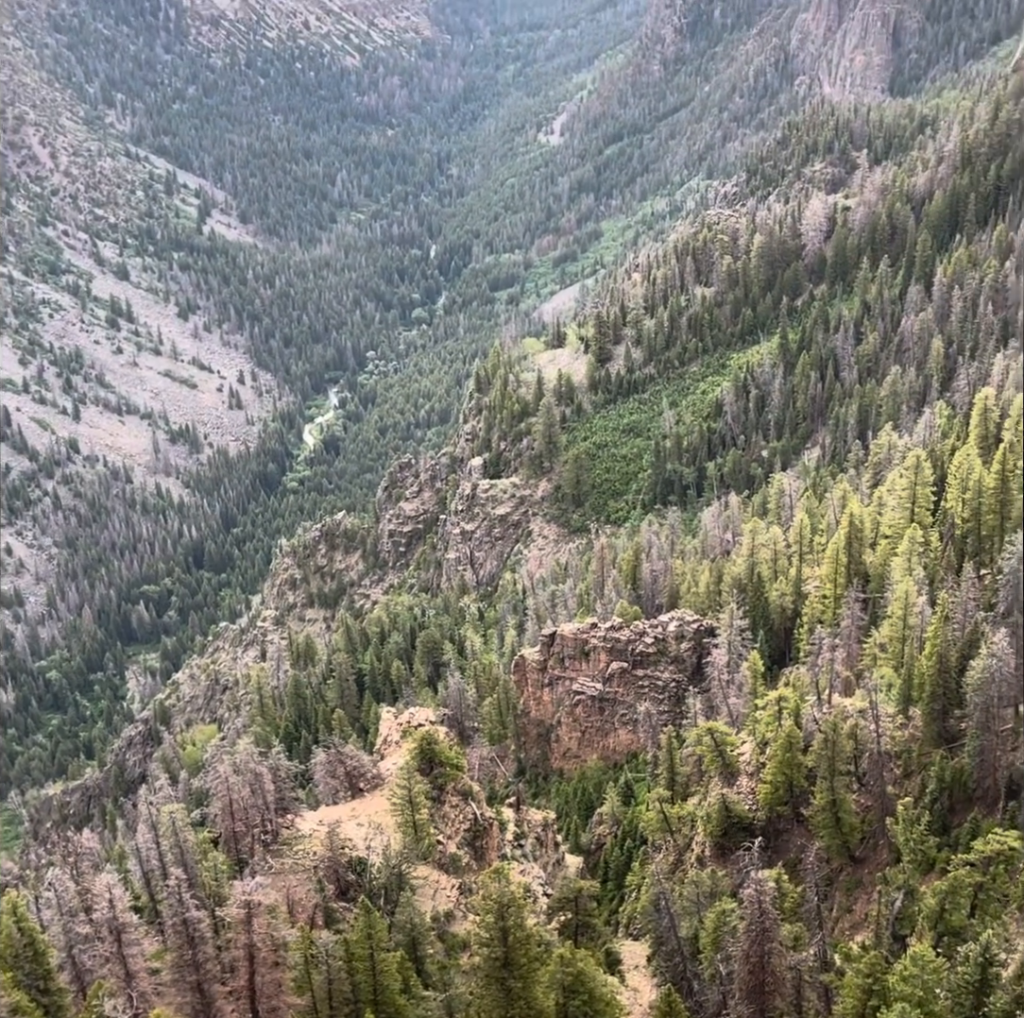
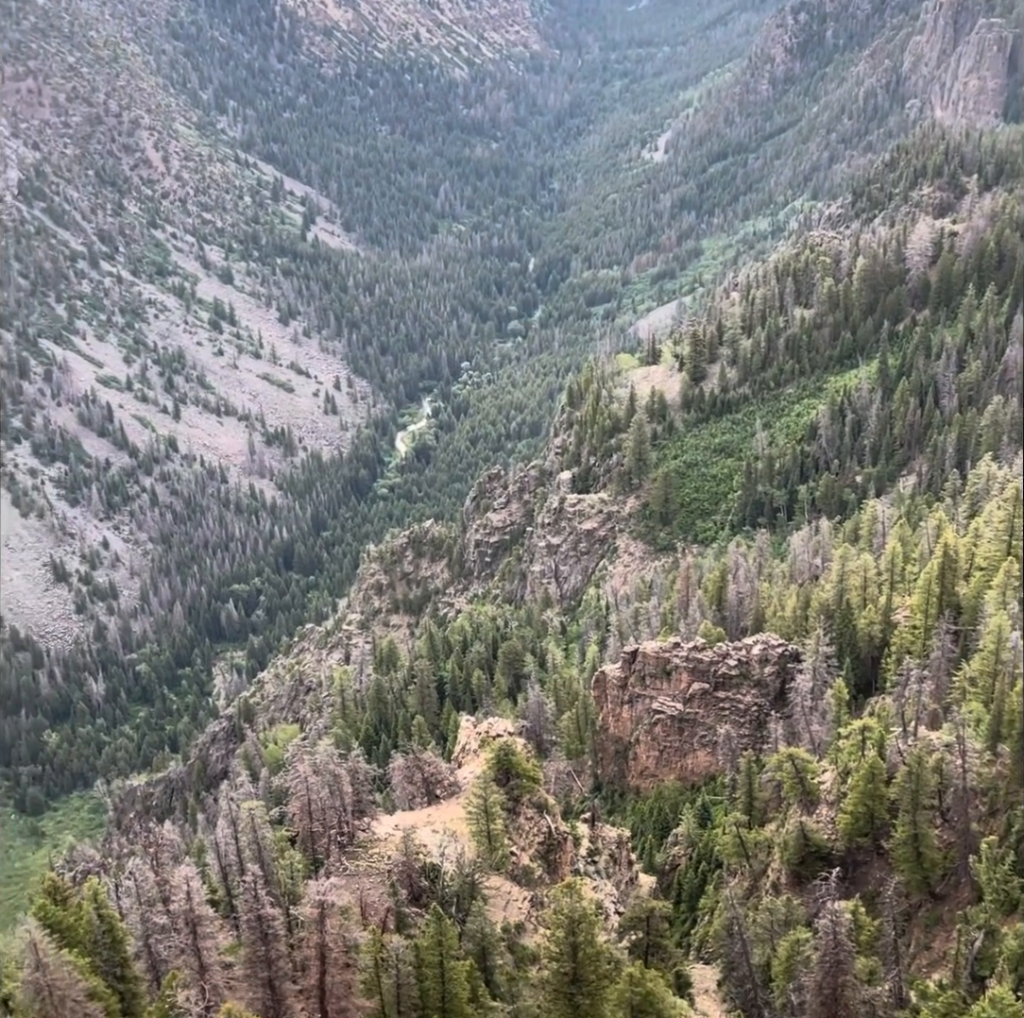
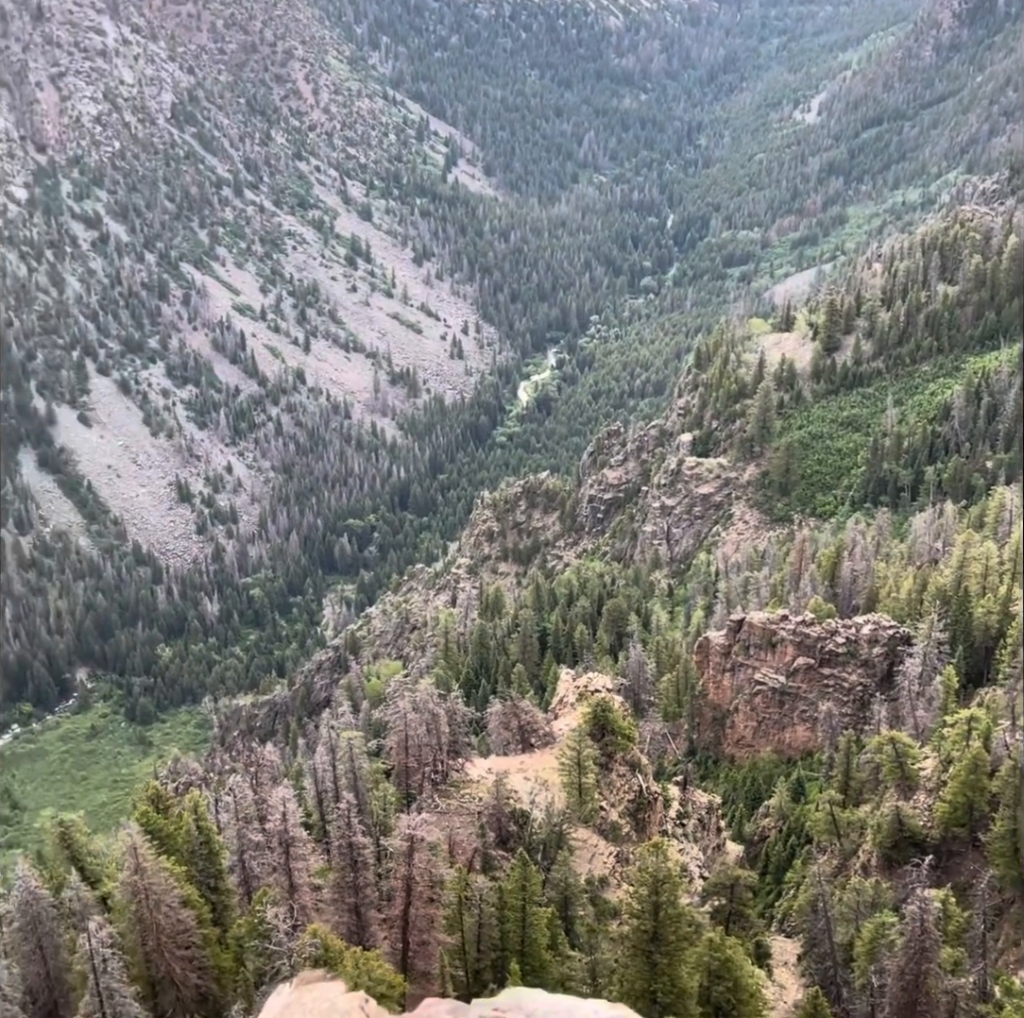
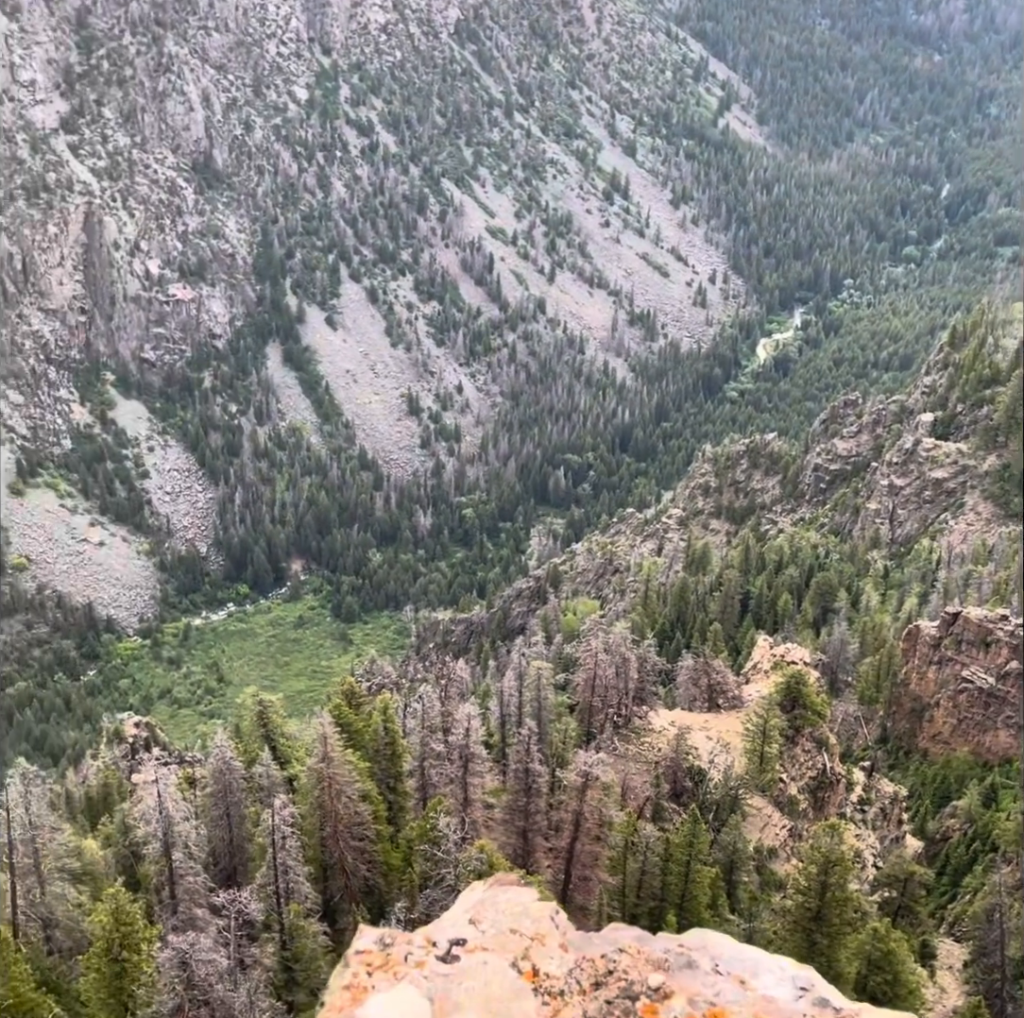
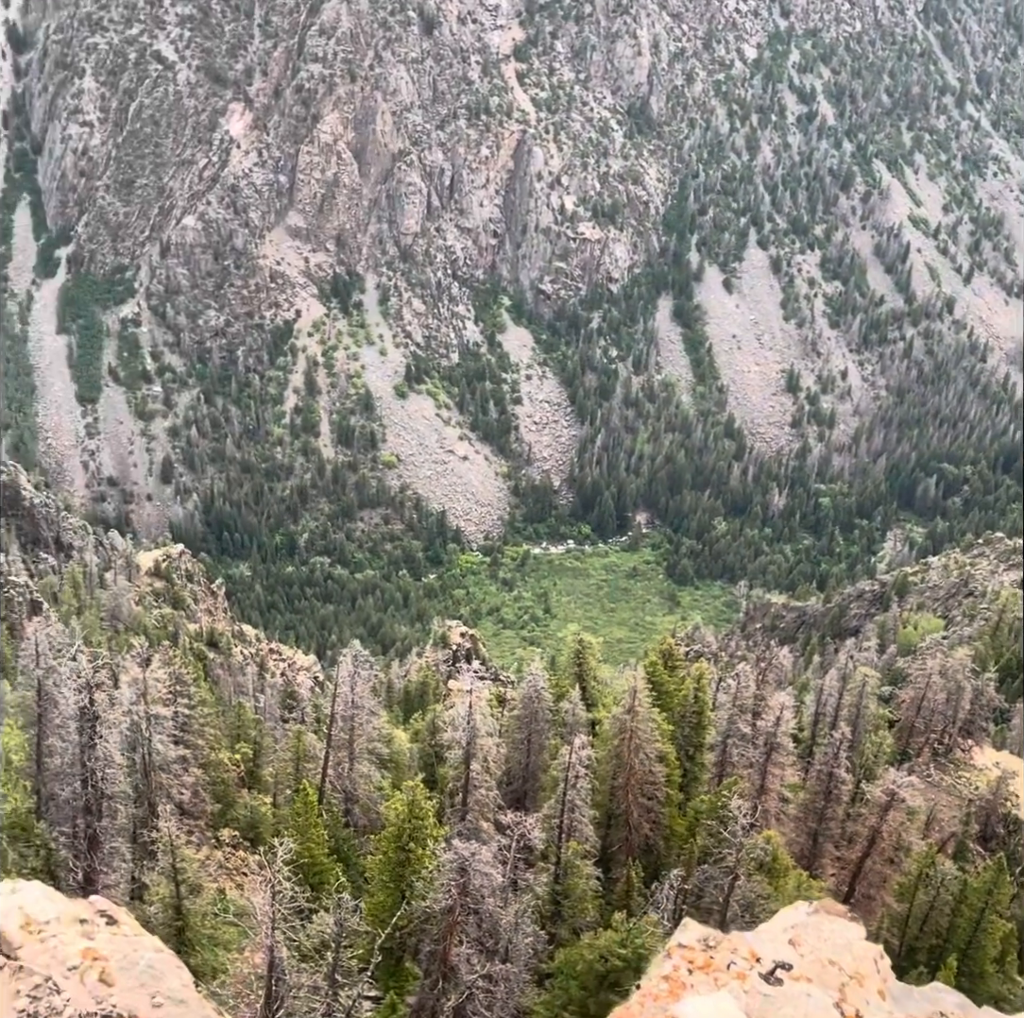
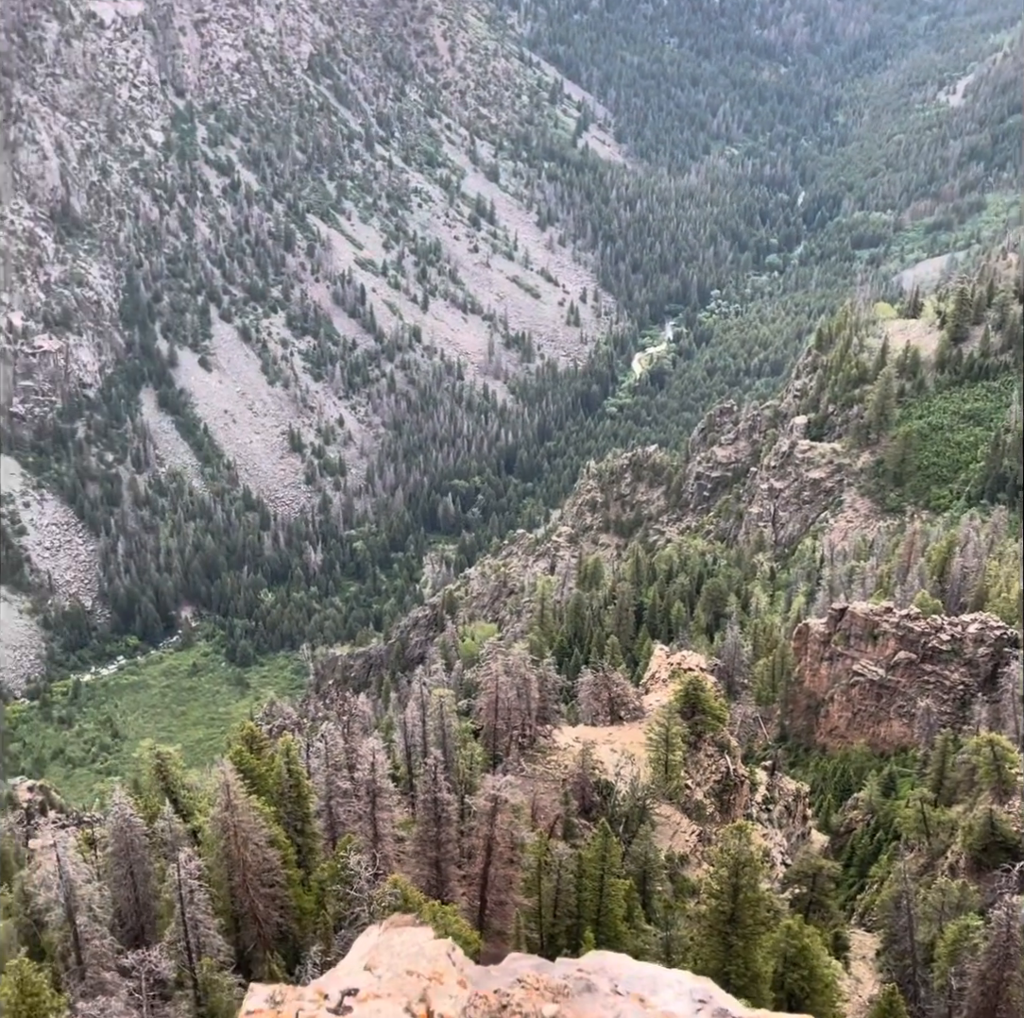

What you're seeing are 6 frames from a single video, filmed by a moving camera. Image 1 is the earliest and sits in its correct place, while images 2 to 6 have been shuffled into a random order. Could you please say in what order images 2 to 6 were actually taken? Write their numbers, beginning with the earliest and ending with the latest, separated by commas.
2, 3, 6, 4, 5
